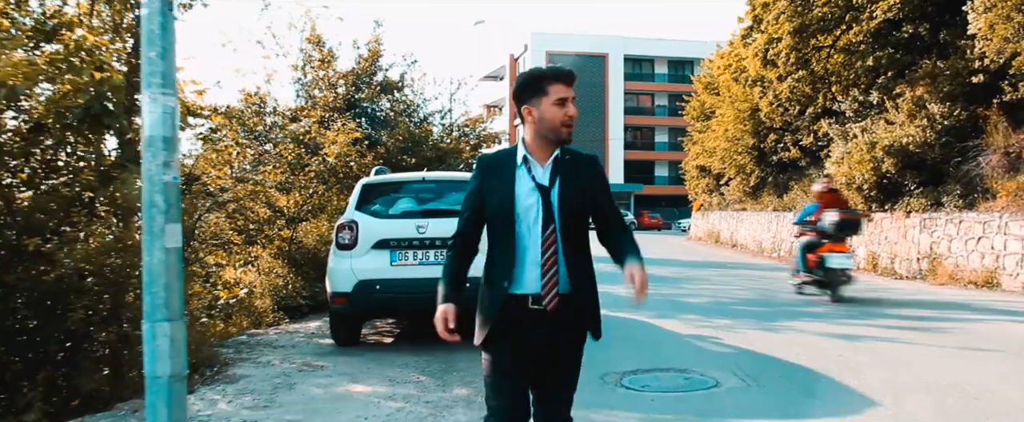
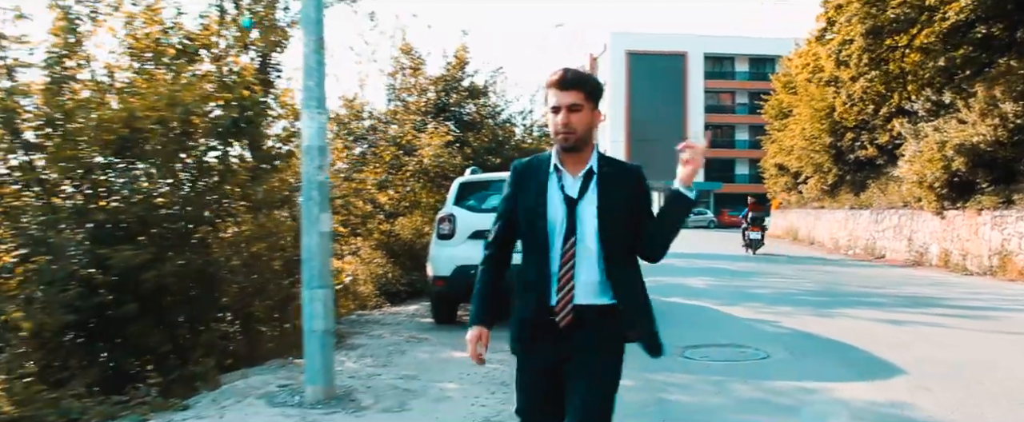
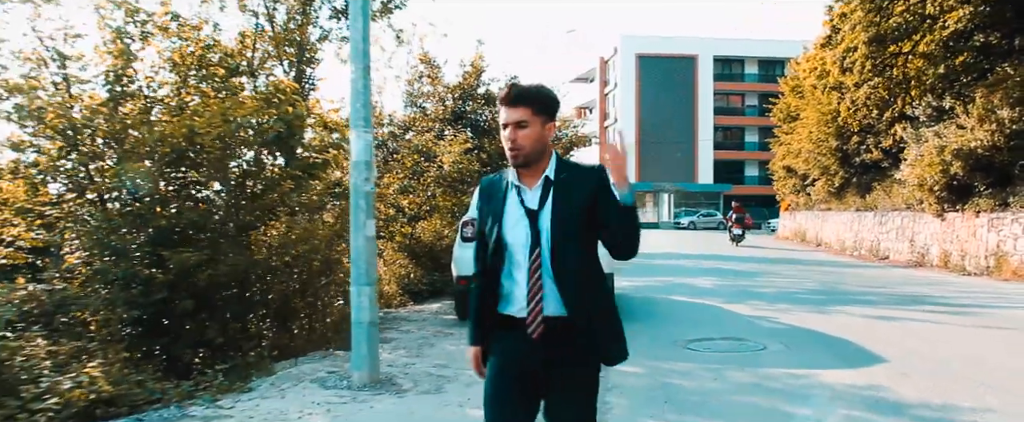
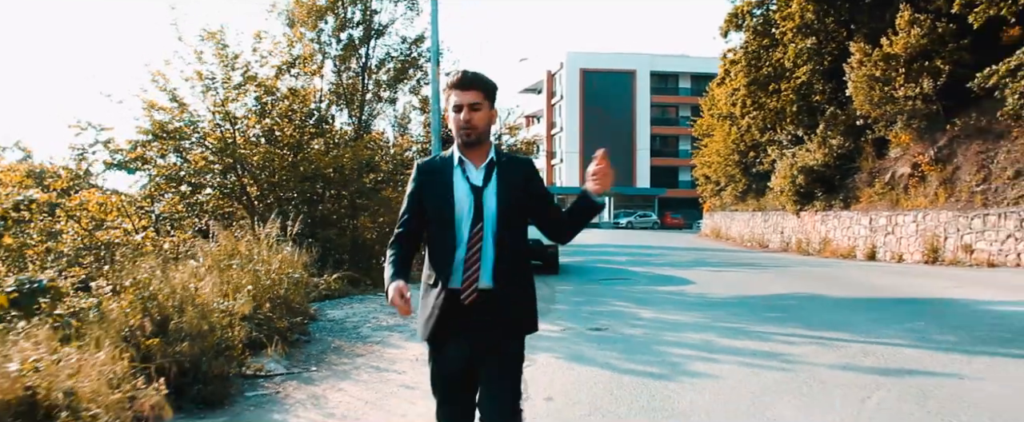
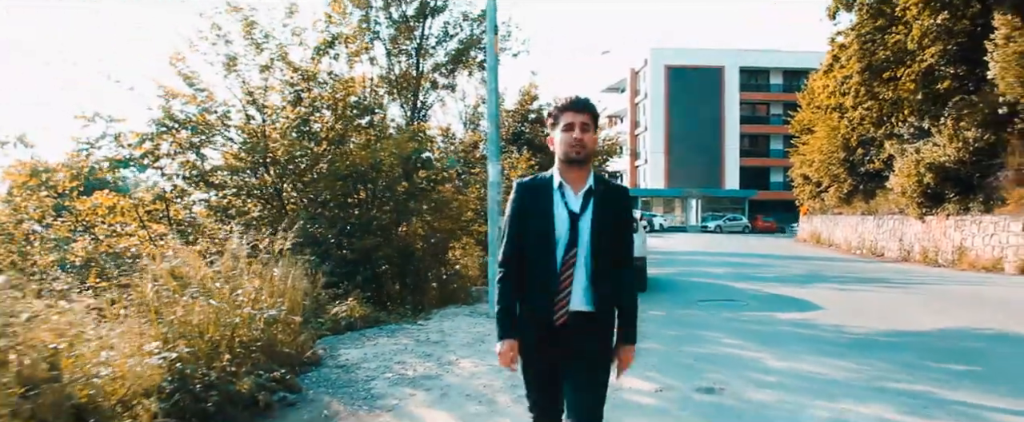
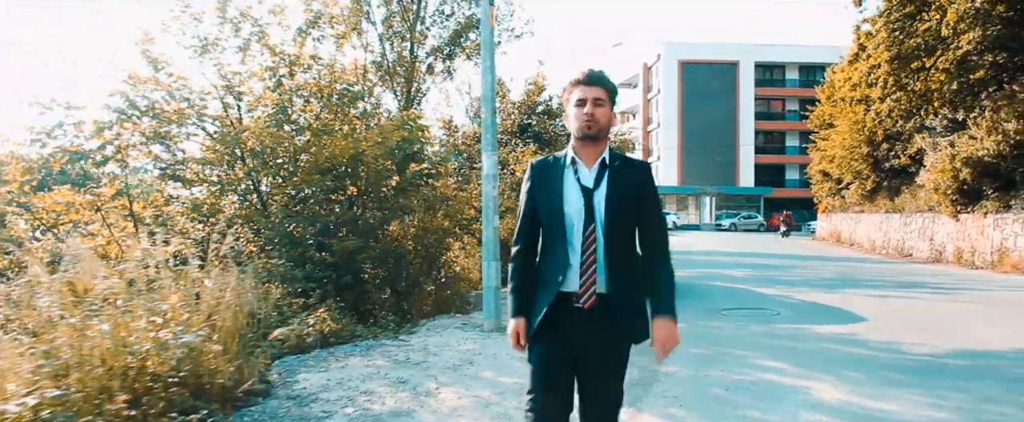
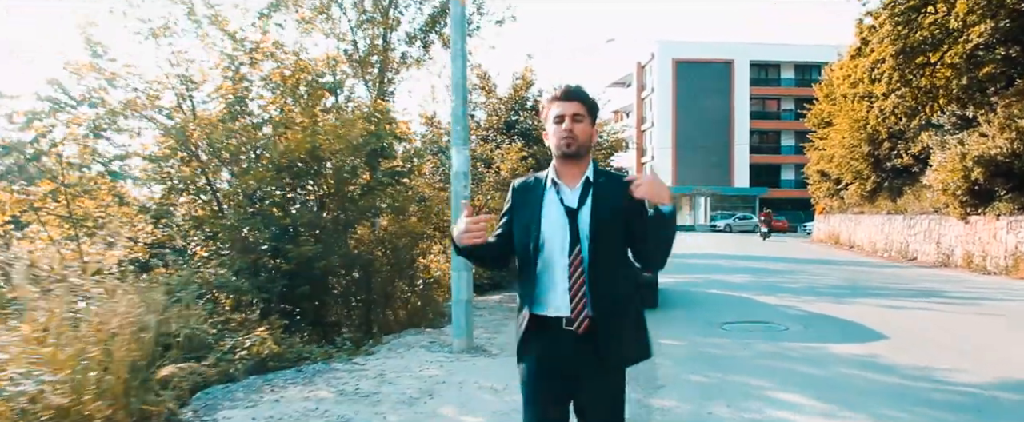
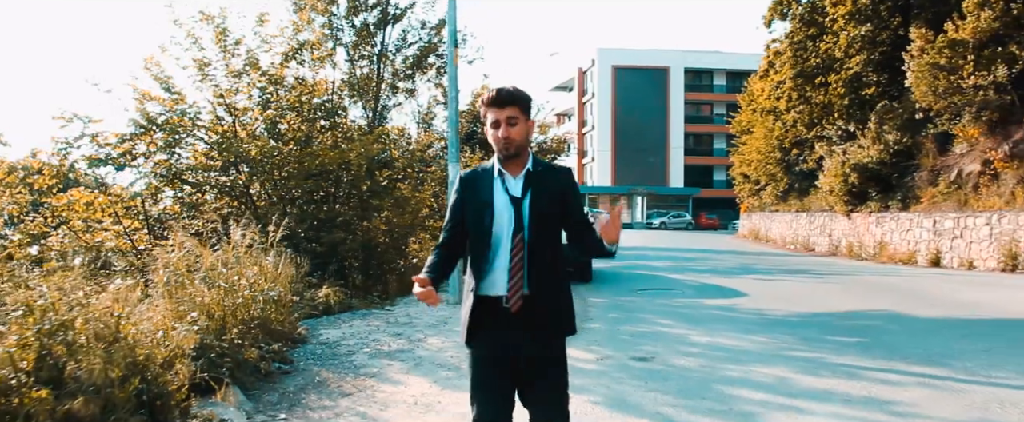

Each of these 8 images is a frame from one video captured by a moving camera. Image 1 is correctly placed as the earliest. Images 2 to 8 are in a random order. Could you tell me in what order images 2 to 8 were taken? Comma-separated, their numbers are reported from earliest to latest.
2, 3, 7, 6, 5, 8, 4
